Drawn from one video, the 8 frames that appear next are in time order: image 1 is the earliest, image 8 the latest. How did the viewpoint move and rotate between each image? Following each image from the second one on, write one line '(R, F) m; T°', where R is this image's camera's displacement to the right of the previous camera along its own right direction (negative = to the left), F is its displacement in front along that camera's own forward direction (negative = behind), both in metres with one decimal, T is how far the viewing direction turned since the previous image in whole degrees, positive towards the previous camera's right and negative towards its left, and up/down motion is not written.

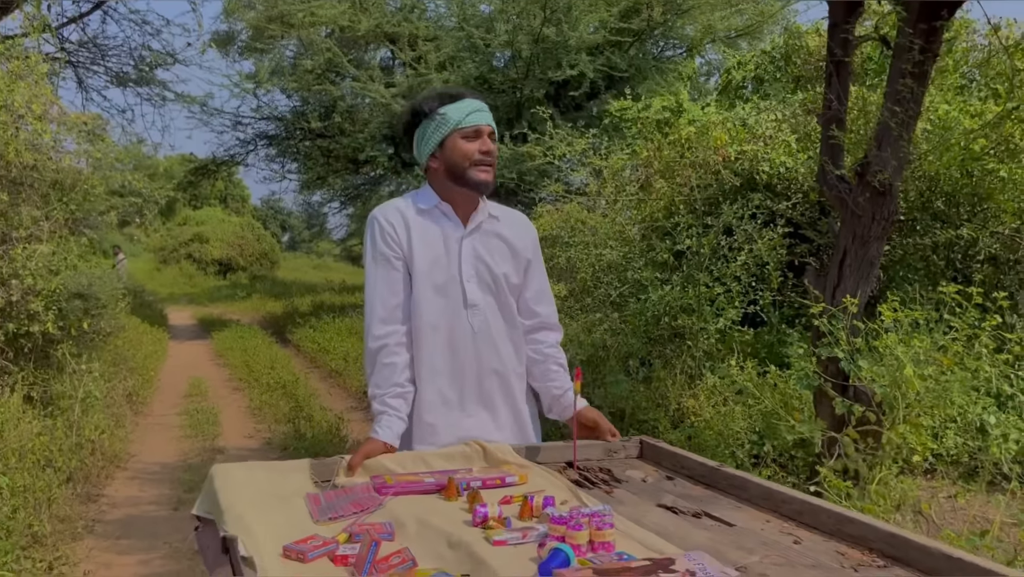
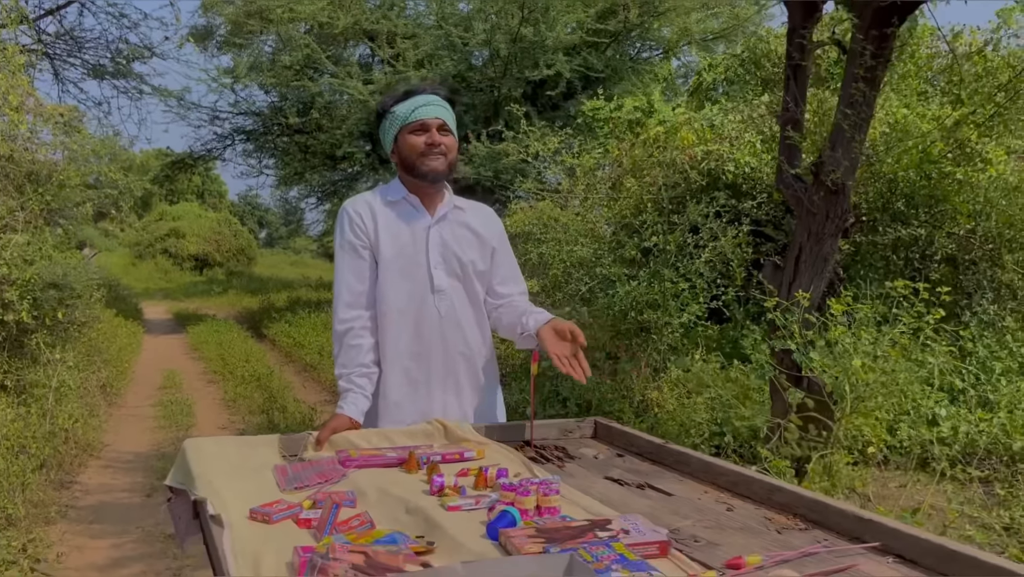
(0.0, -0.1) m; +1°
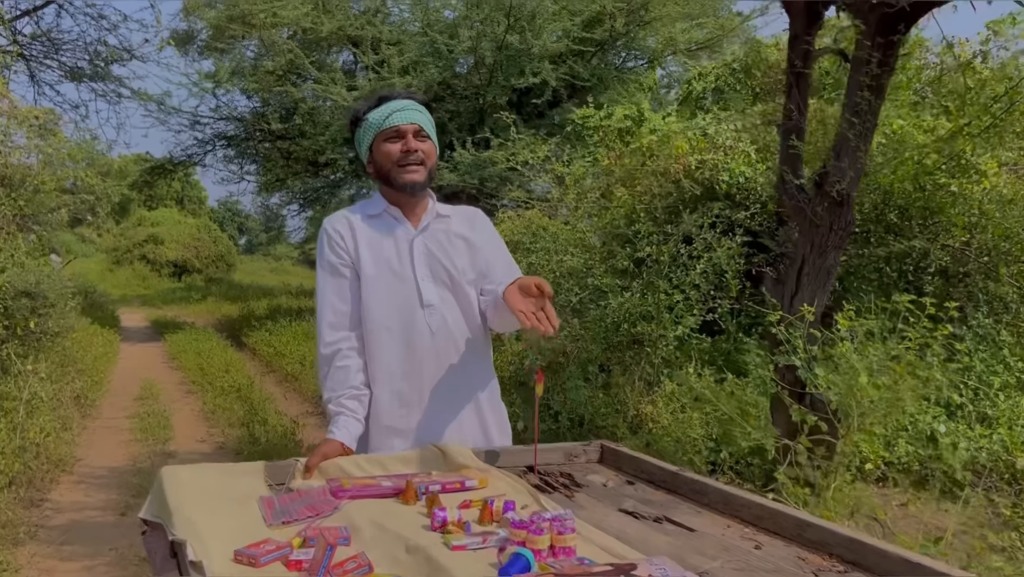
(-0.1, +0.1) m; +1°
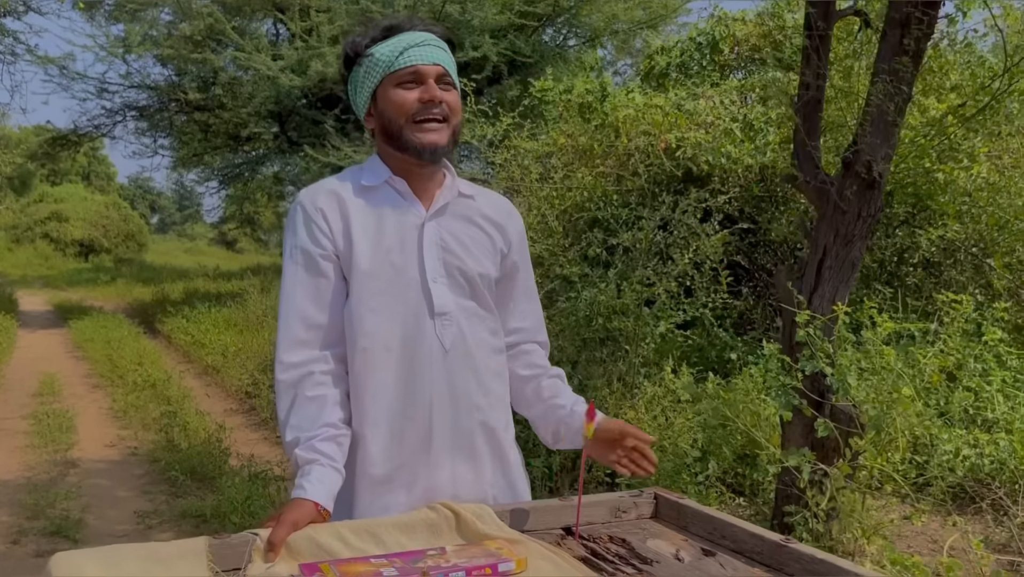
(-0.2, +0.6) m; +5°
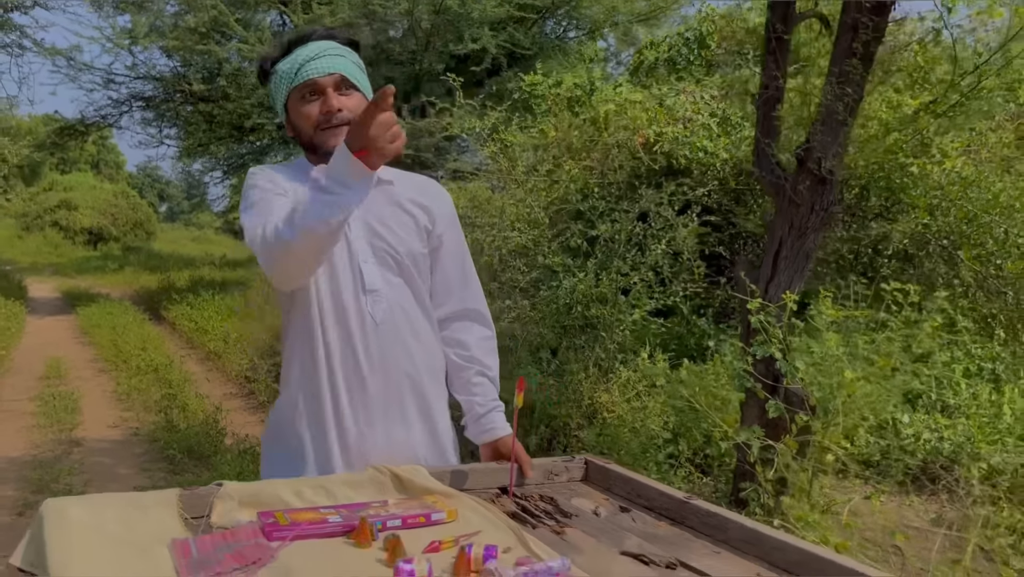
(+0.1, -0.2) m; -1°
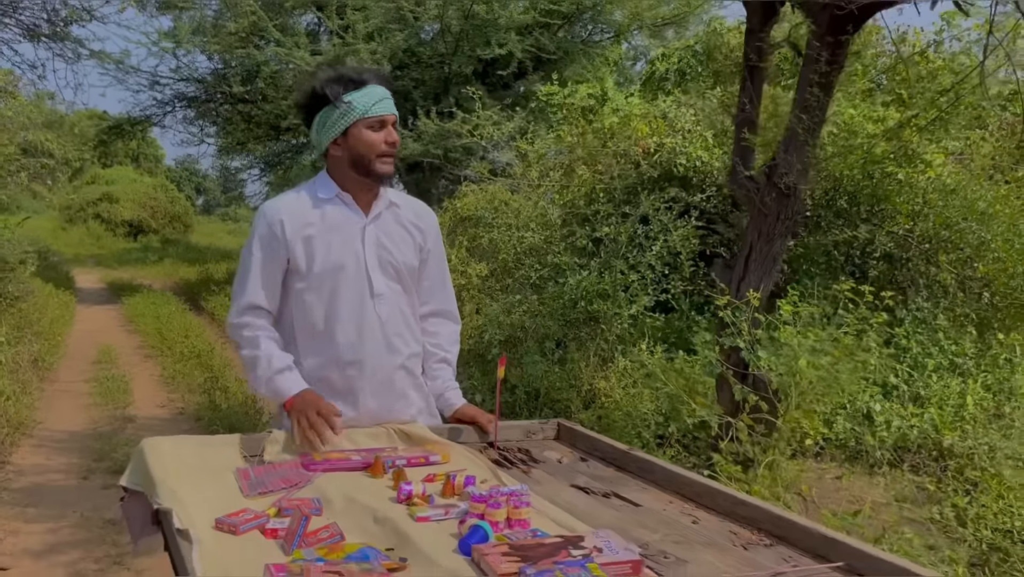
(+0.1, -0.5) m; -2°
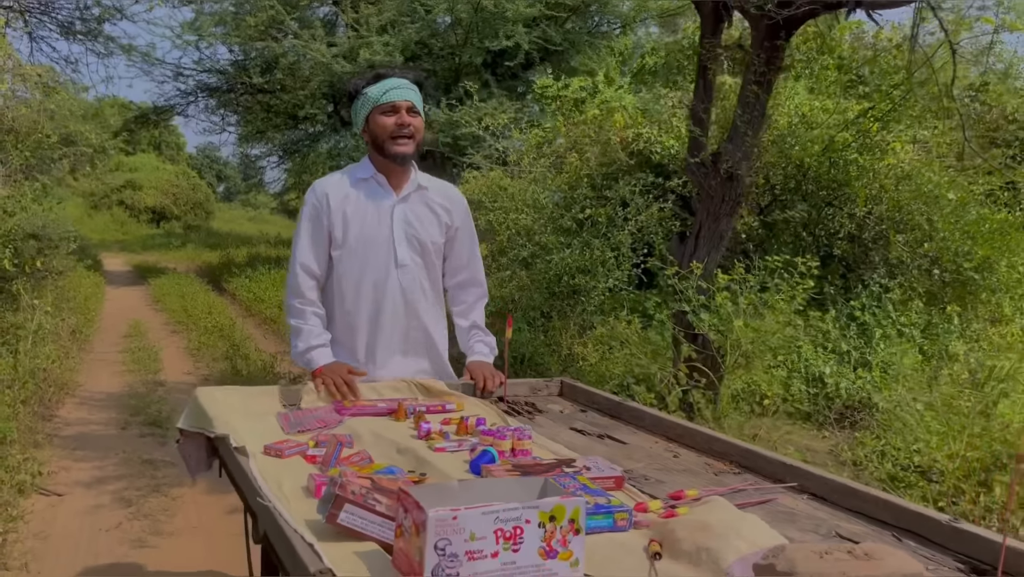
(+0.2, -0.6) m; -1°
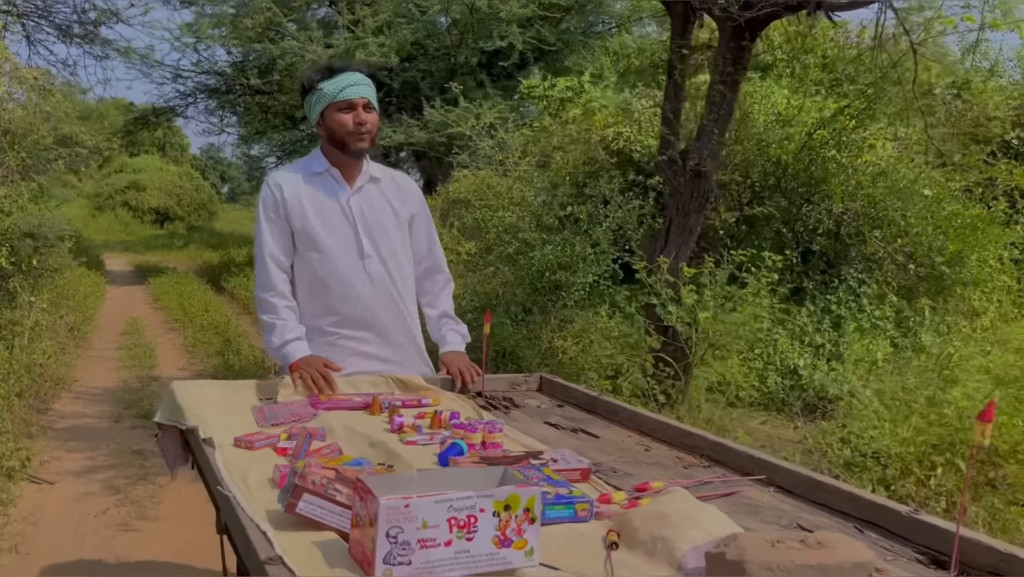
(+0.2, -0.1) m; 0°
